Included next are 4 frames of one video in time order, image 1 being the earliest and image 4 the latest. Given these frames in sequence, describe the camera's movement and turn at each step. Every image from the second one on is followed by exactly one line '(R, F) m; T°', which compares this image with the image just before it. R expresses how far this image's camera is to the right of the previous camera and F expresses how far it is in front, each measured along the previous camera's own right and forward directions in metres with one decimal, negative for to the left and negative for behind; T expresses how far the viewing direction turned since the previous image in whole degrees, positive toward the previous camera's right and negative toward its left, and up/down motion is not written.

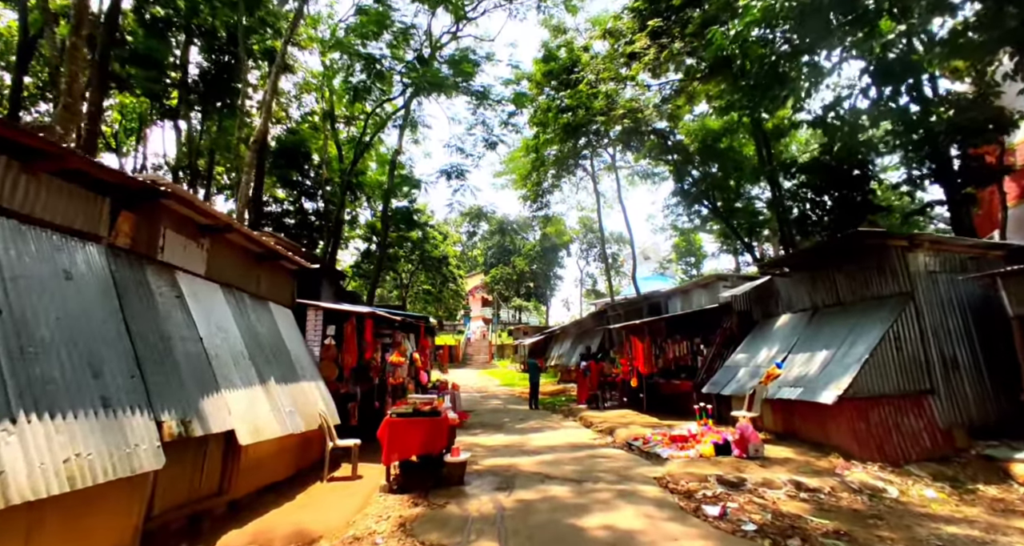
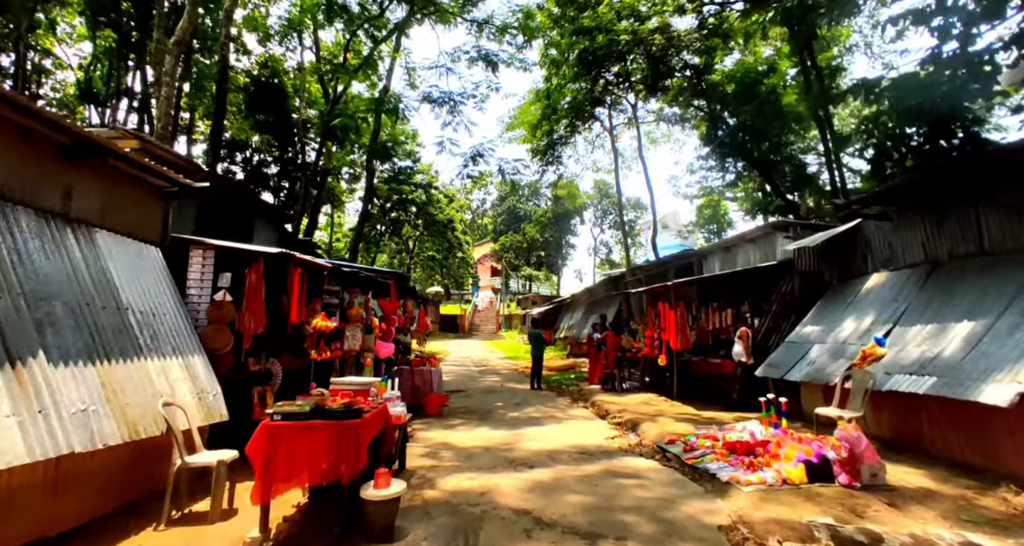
(+0.4, +2.8) m; -2°
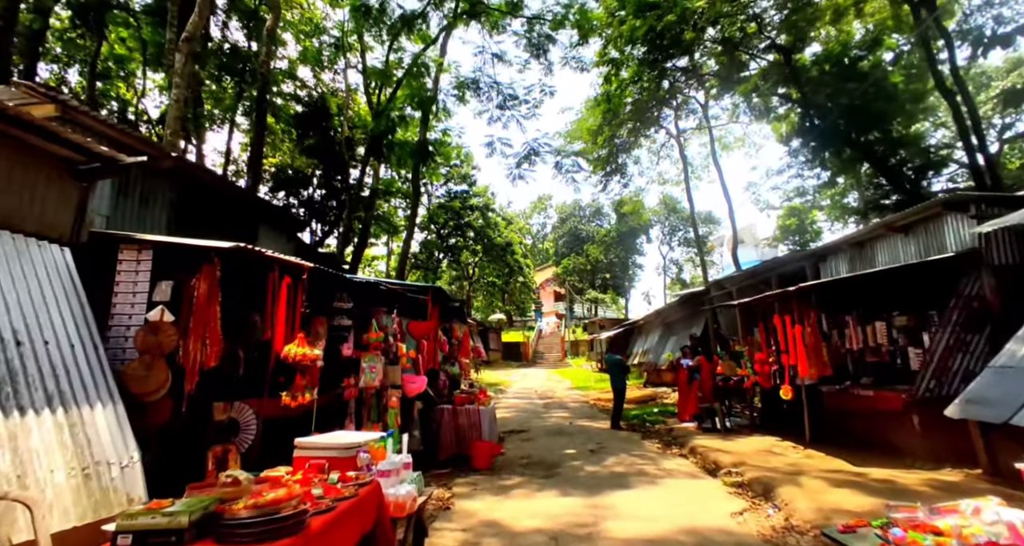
(-0.1, +2.1) m; -7°
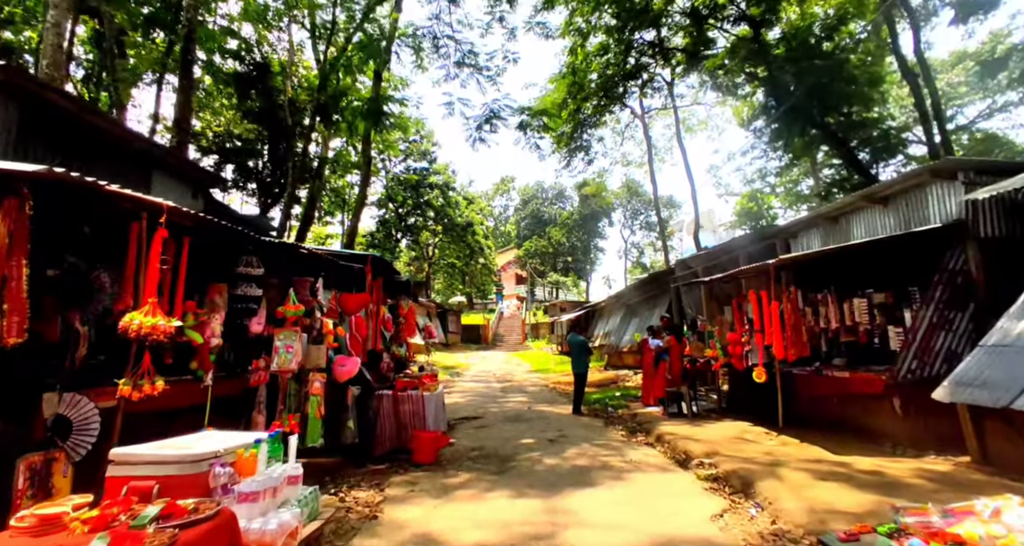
(+0.2, +1.0) m; +4°
